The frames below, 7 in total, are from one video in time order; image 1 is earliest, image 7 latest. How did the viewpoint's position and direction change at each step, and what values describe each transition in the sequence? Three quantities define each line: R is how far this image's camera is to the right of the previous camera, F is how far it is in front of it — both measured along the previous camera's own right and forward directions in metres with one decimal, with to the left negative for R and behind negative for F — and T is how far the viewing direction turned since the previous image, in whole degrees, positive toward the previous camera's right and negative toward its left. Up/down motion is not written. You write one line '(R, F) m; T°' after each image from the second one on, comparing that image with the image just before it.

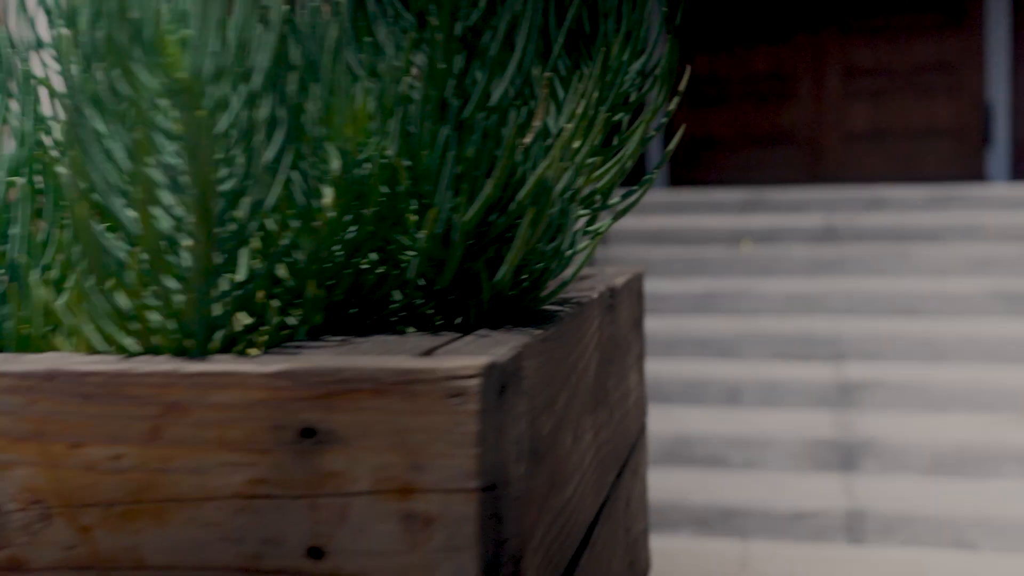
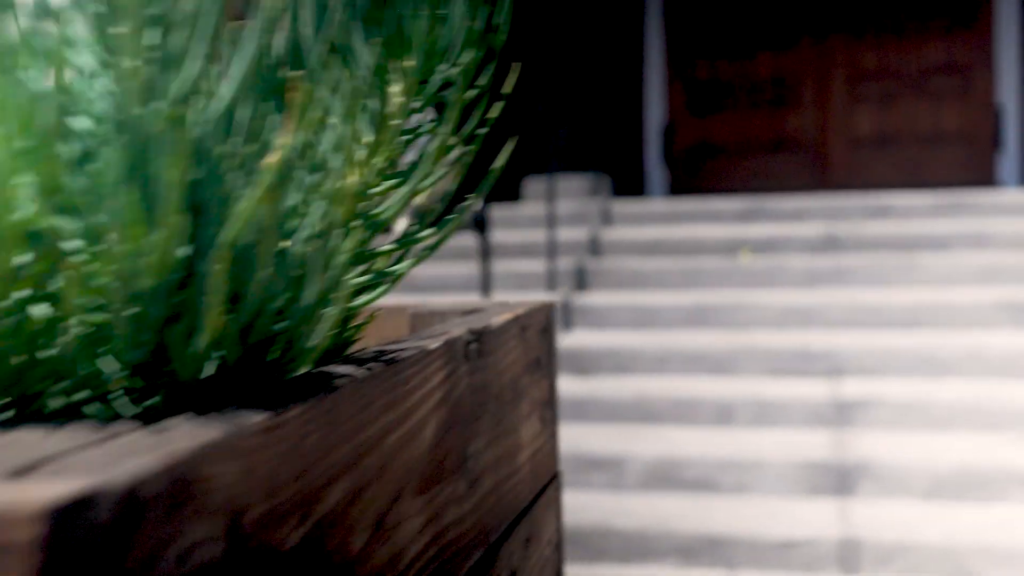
(+0.2, +0.2) m; -1°
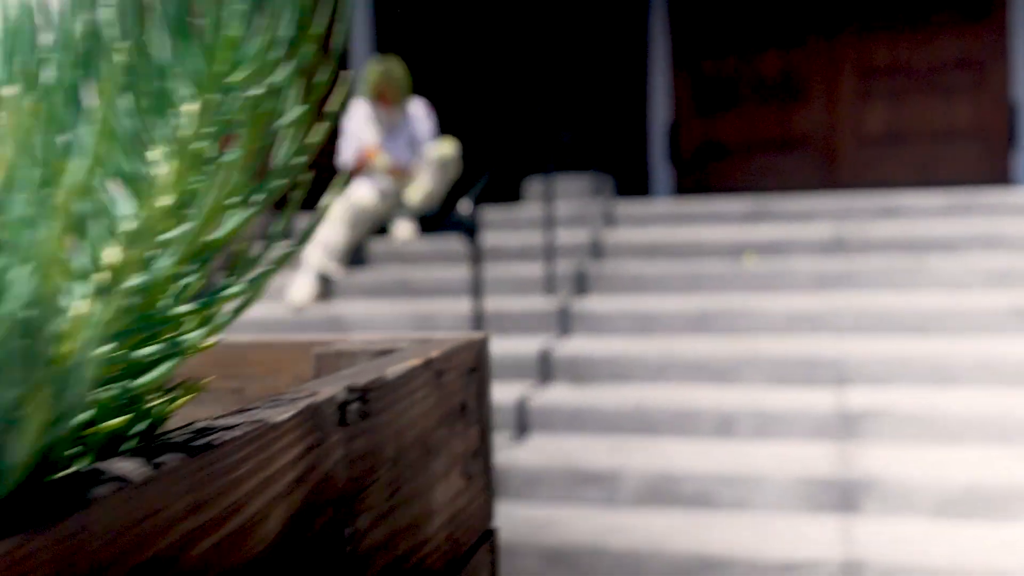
(+0.1, +0.2) m; -1°
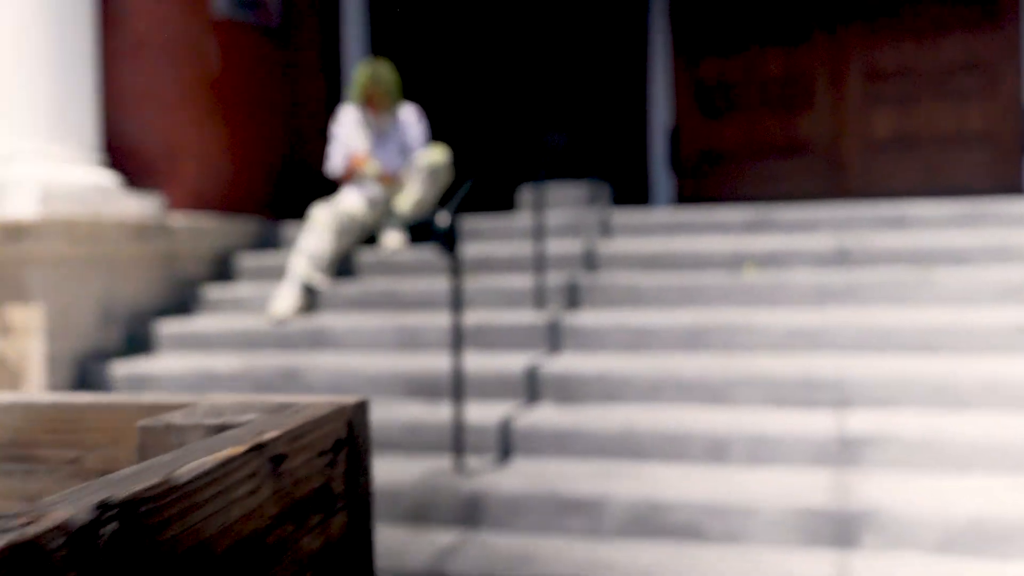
(+0.1, +0.2) m; -1°
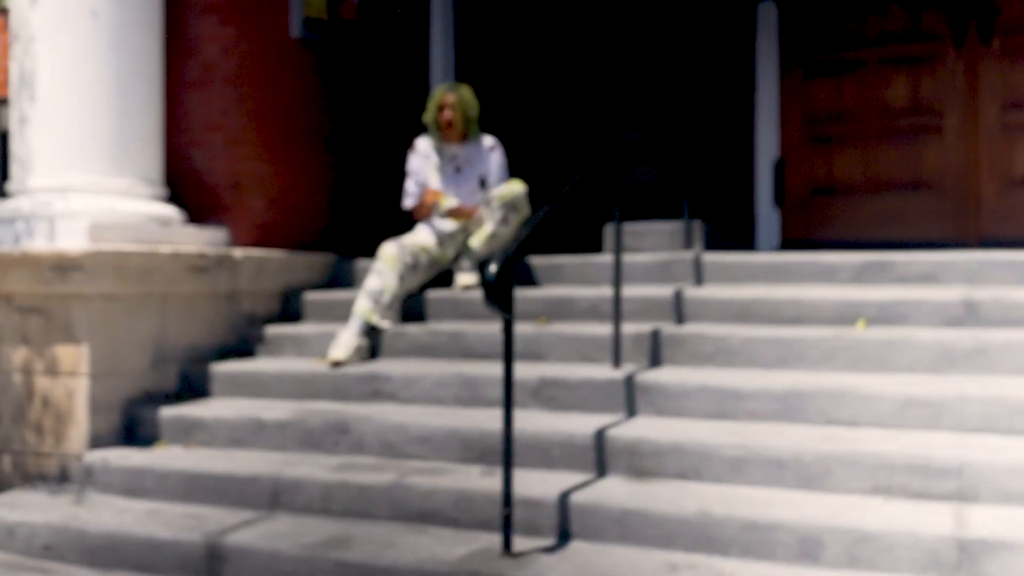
(+0.2, +0.5) m; -7°
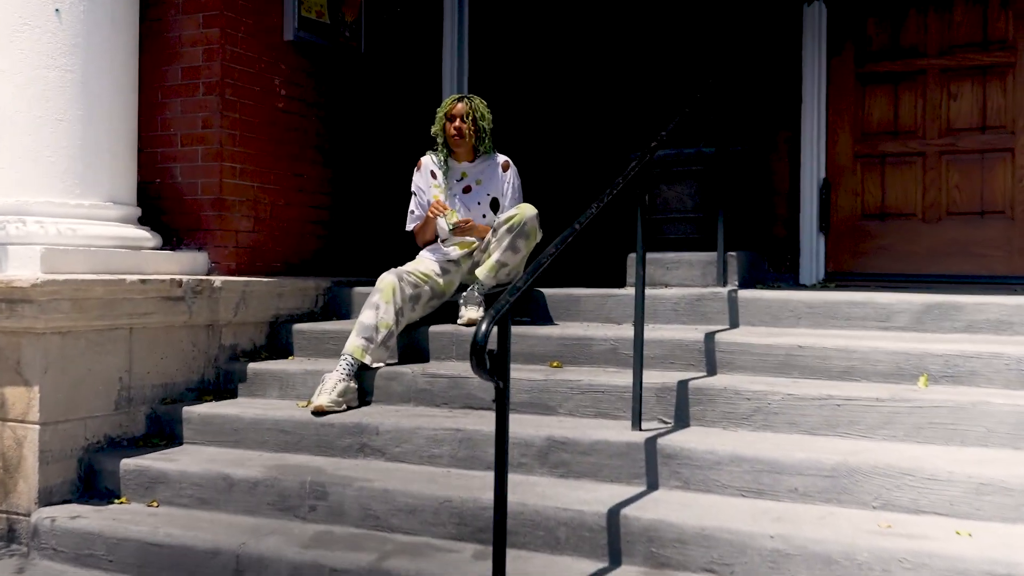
(+0.1, +0.6) m; -2°
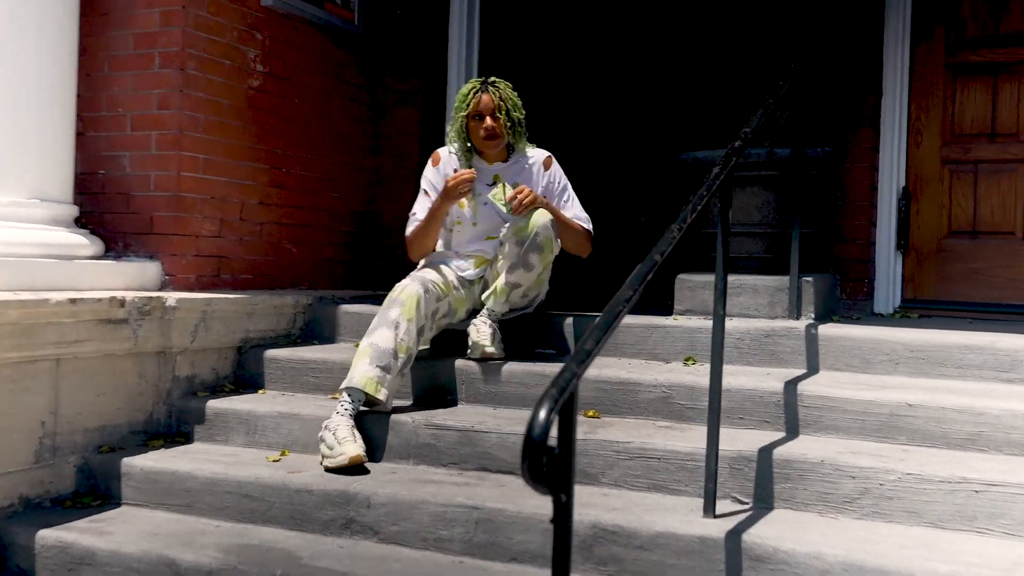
(-0.2, +0.9) m; +1°
